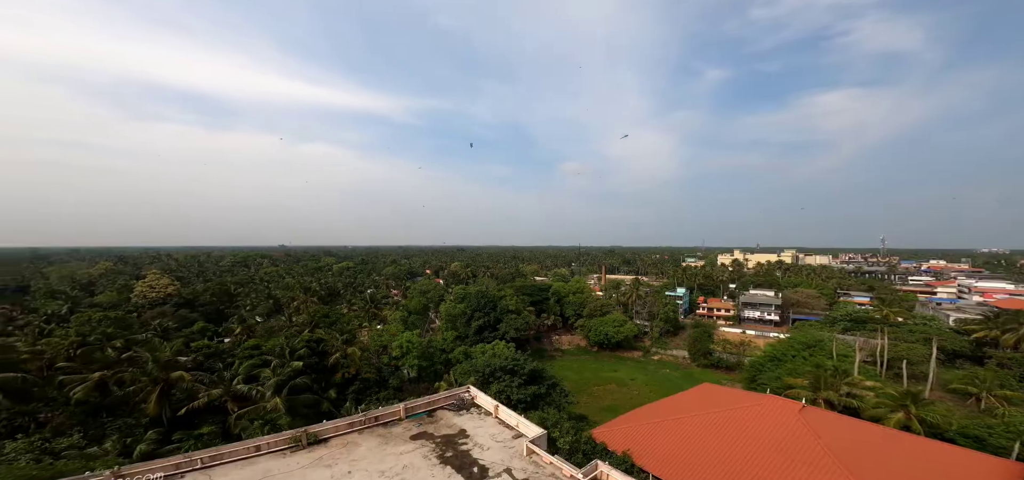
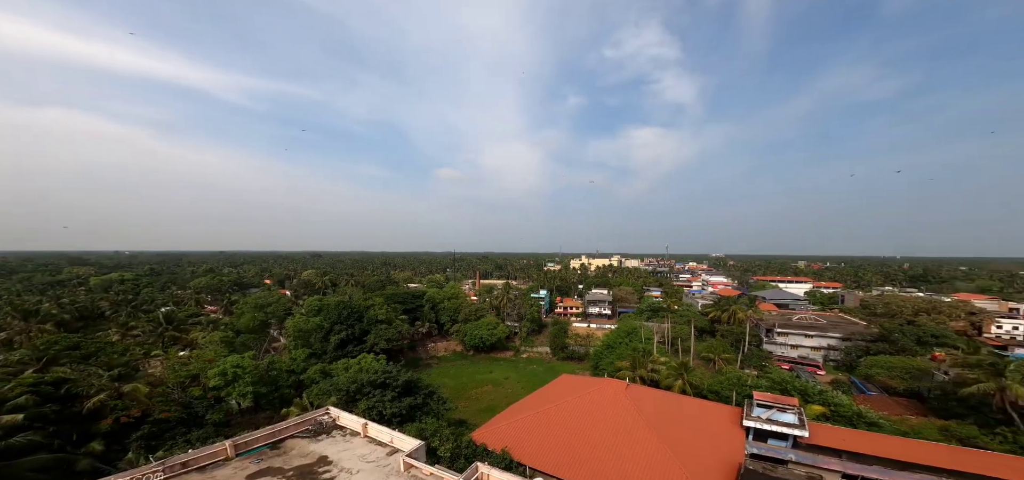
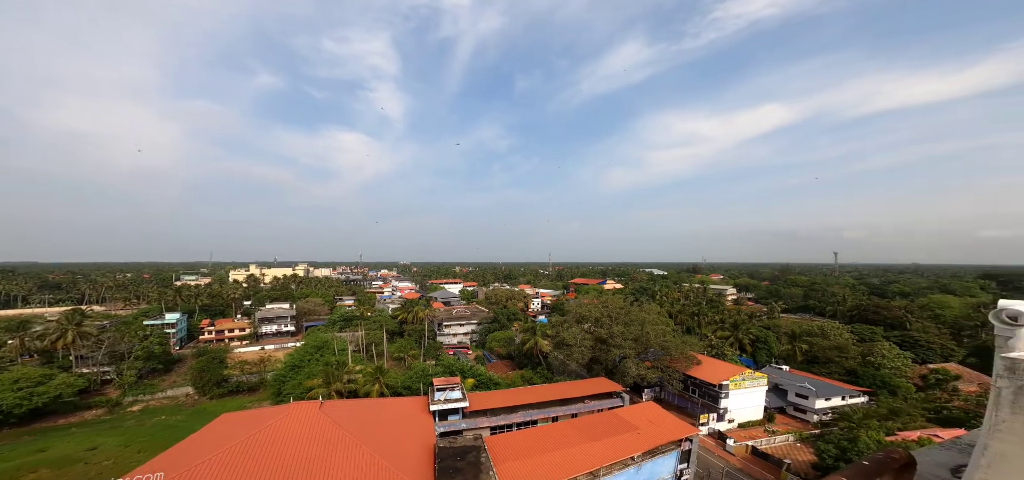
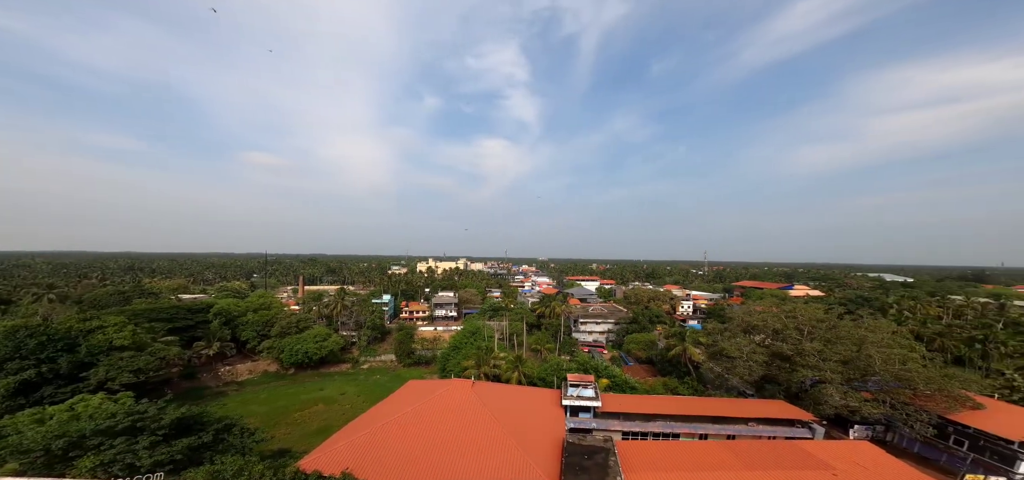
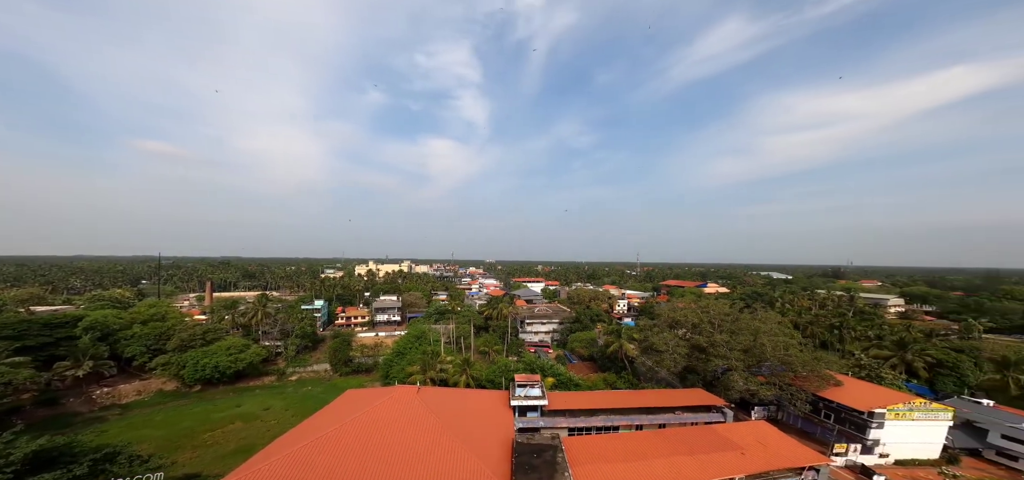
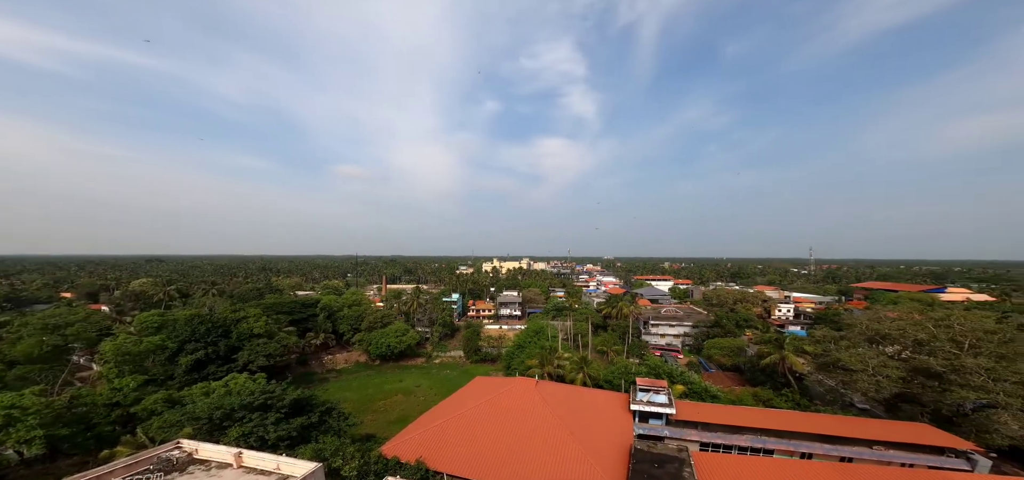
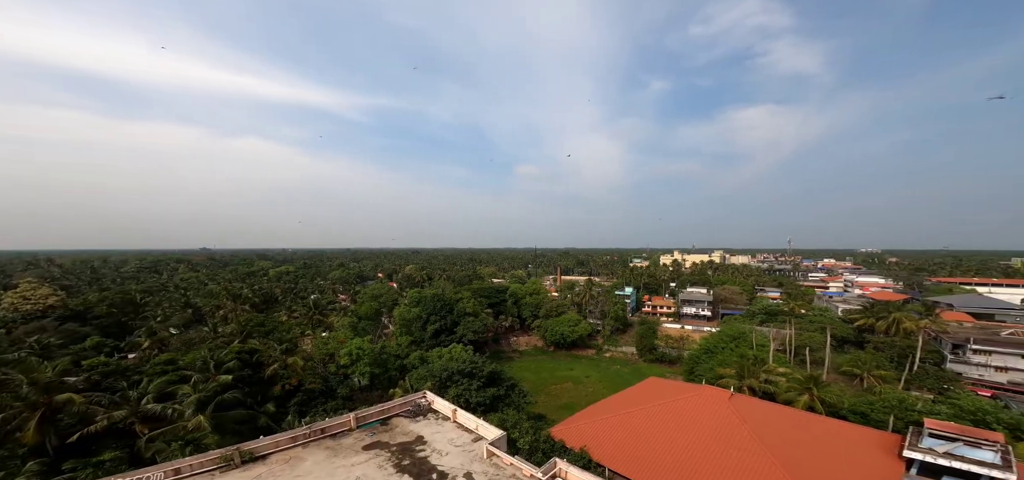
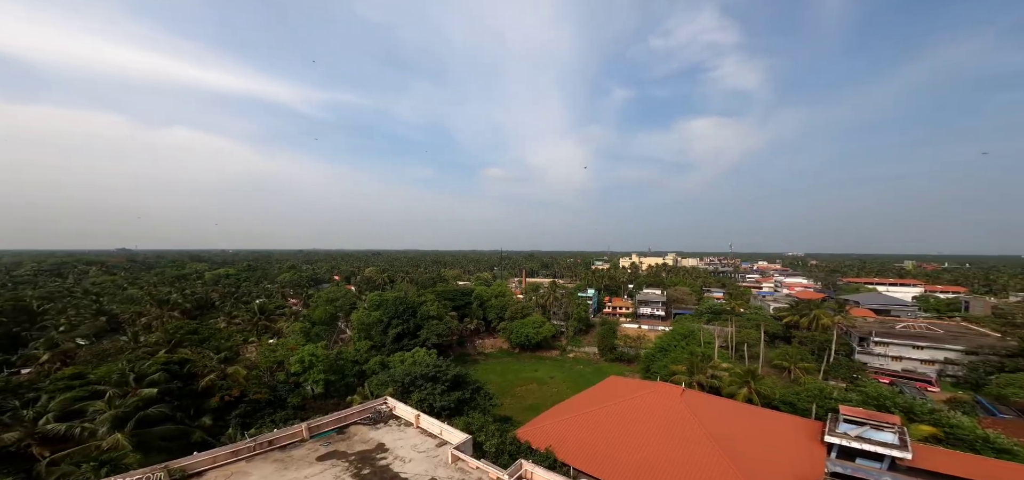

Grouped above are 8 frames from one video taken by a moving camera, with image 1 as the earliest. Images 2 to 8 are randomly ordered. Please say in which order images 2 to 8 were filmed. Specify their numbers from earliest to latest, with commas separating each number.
7, 8, 2, 6, 4, 5, 3
